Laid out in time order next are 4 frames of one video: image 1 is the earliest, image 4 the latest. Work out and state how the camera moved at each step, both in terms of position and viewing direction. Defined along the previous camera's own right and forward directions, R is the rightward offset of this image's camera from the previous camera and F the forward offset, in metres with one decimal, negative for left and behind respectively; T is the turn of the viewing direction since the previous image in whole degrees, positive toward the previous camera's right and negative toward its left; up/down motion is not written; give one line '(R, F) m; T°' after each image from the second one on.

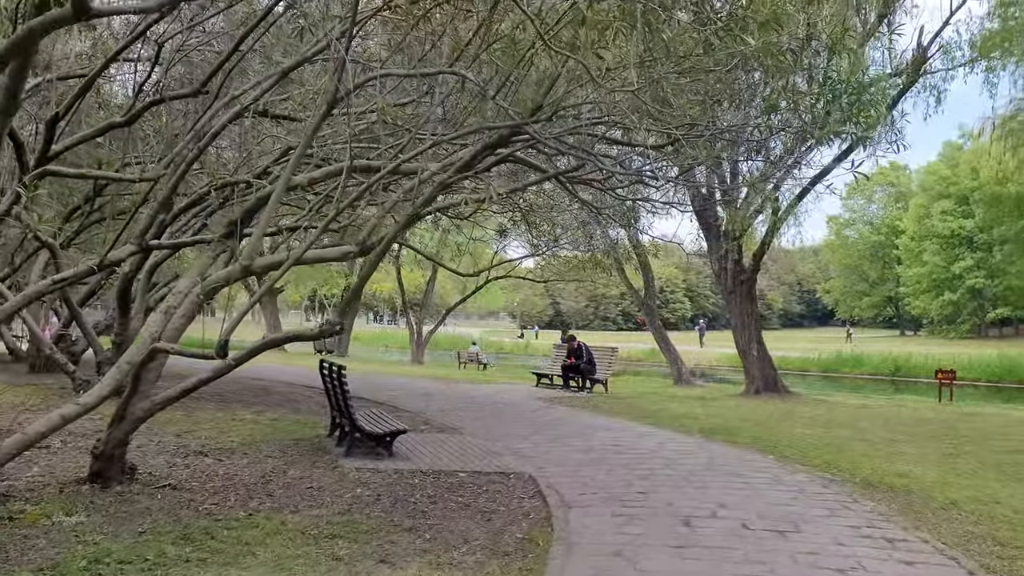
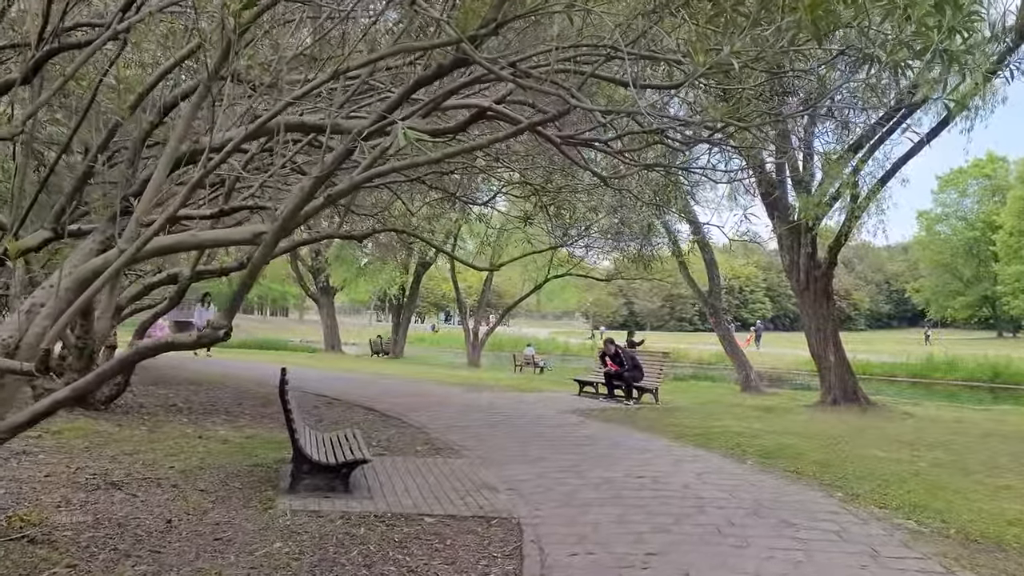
(+0.6, +1.7) m; -5°
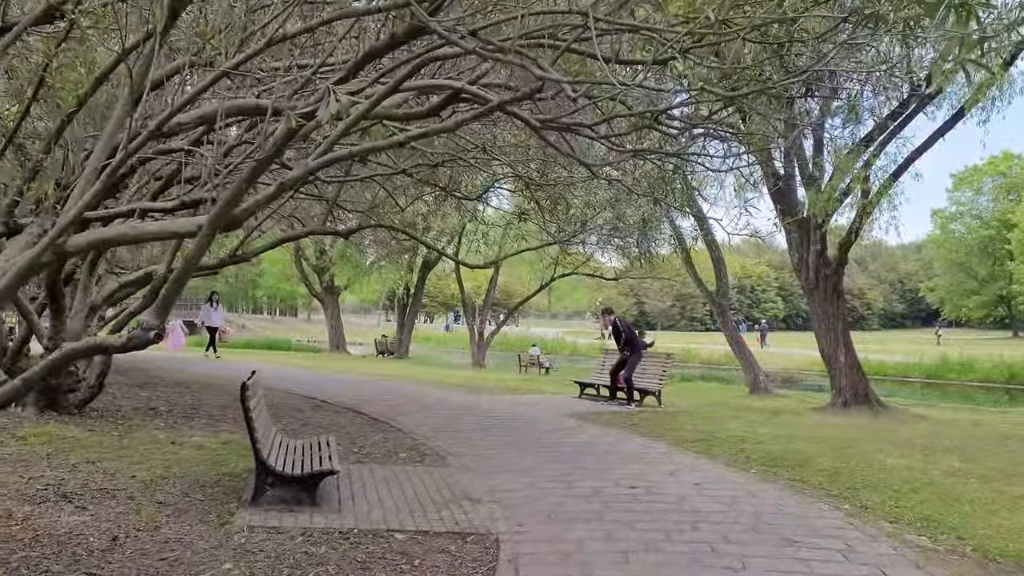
(+0.2, +0.4) m; -1°
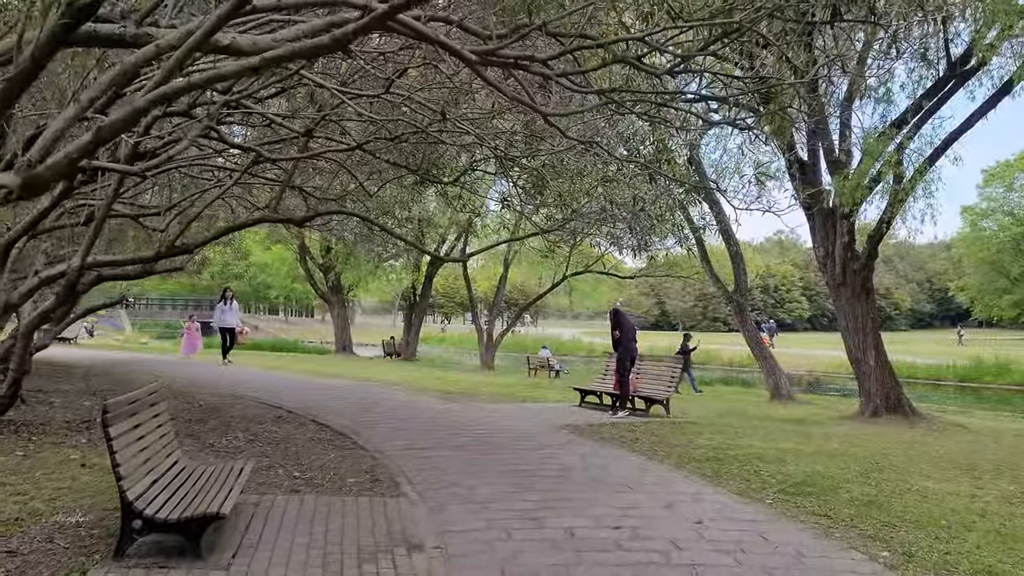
(+0.4, +1.3) m; -1°
